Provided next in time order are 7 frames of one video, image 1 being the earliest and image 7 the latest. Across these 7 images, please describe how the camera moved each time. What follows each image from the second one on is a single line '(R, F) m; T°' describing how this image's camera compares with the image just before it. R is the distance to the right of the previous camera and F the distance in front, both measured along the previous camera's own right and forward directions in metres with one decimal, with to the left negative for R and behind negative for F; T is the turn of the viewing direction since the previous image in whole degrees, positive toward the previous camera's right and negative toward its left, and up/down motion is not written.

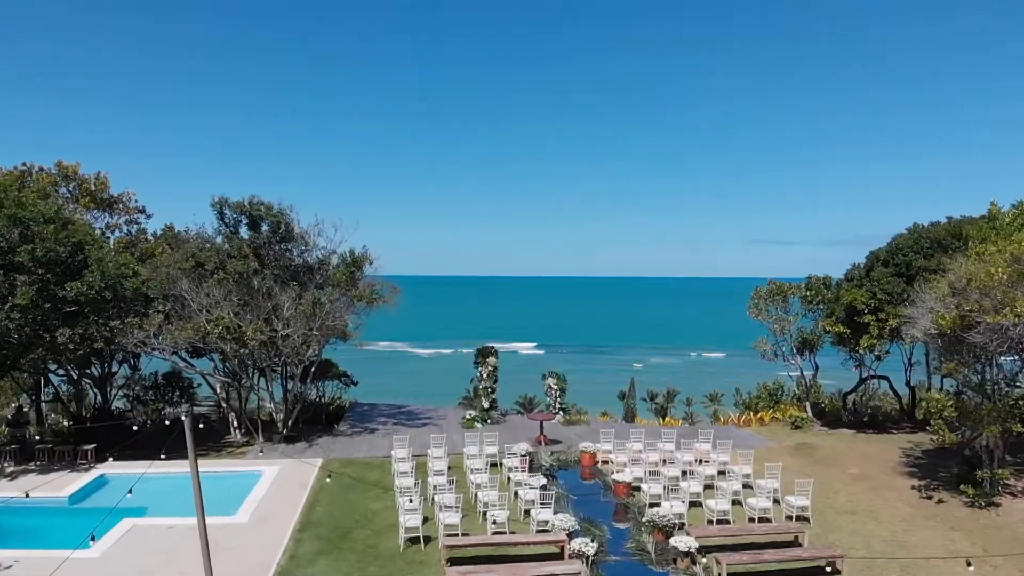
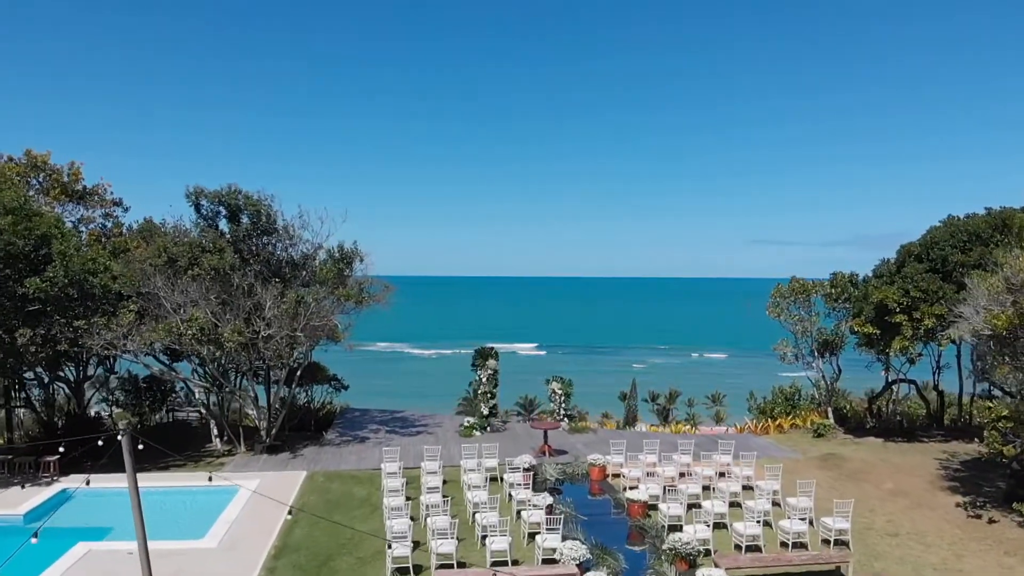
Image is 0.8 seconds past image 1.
(0.0, +1.6) m; 0°
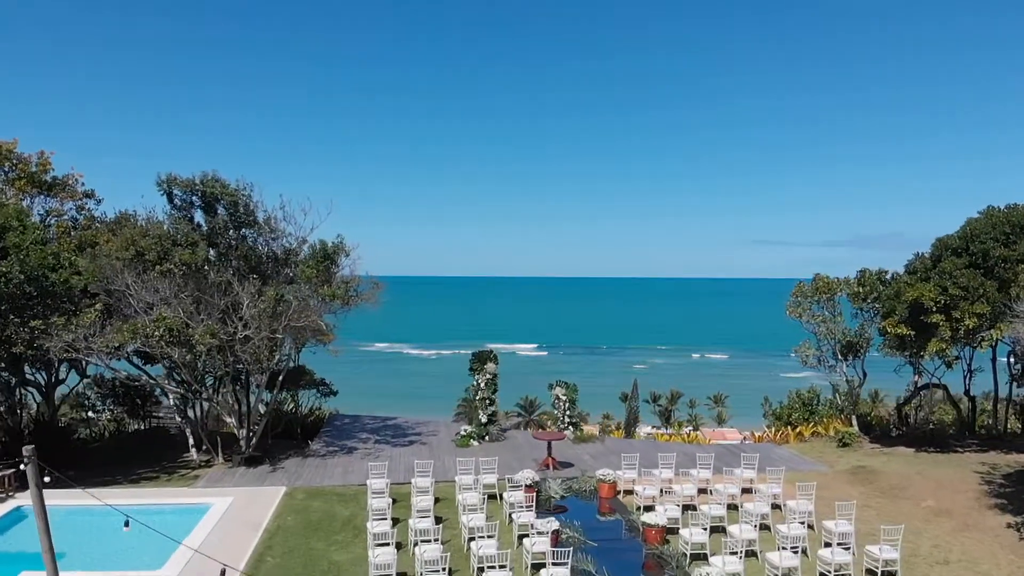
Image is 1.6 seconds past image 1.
(0.0, +1.5) m; 0°
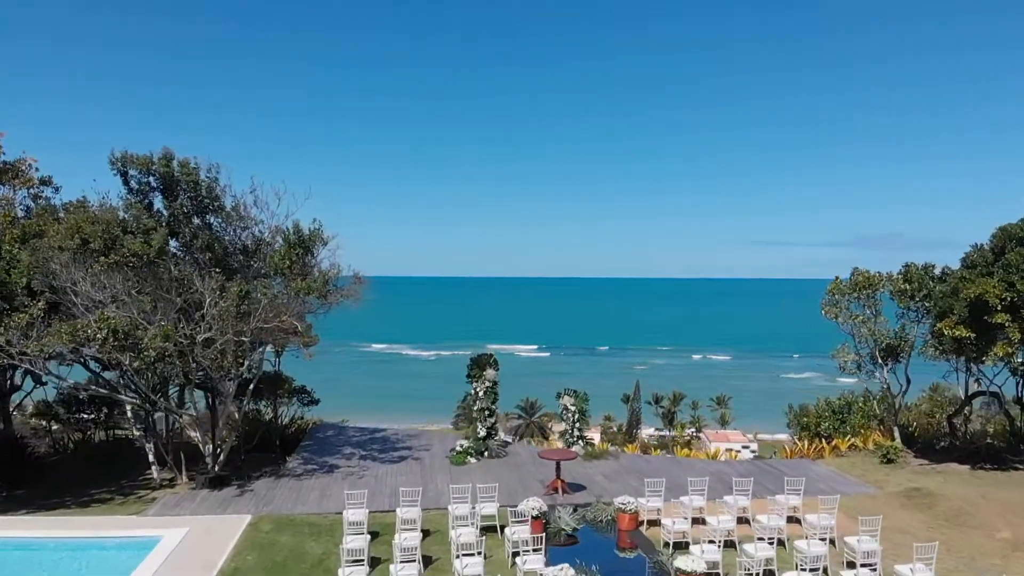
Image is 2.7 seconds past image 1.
(-0.1, +2.2) m; 0°
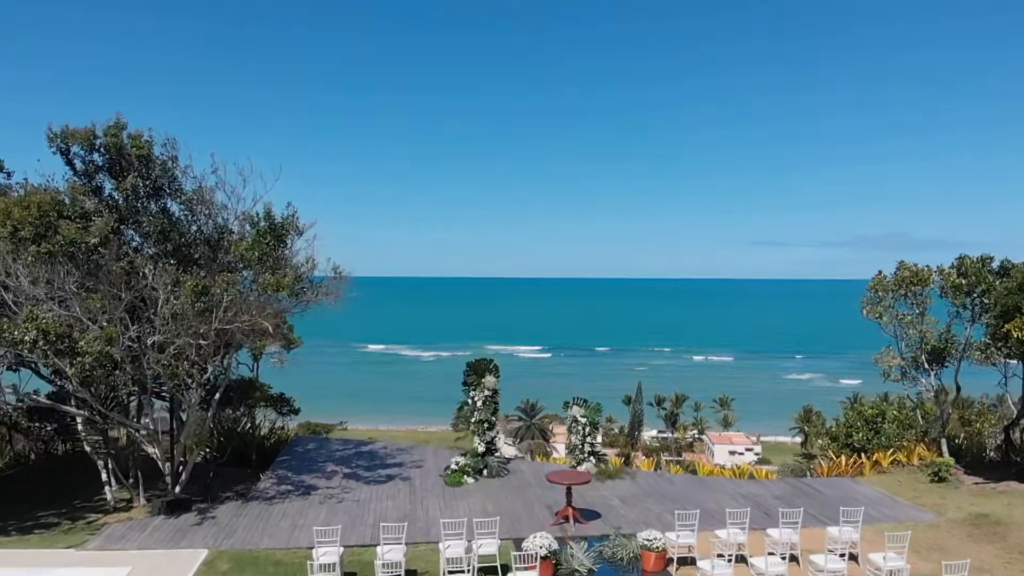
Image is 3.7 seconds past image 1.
(-0.1, +2.0) m; 0°
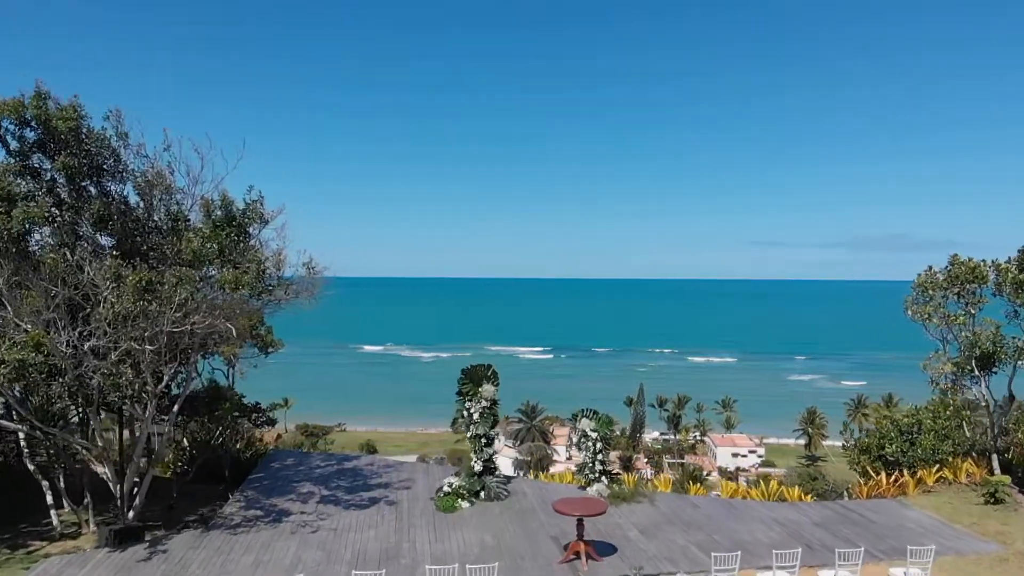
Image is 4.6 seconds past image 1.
(0.0, +1.8) m; 0°
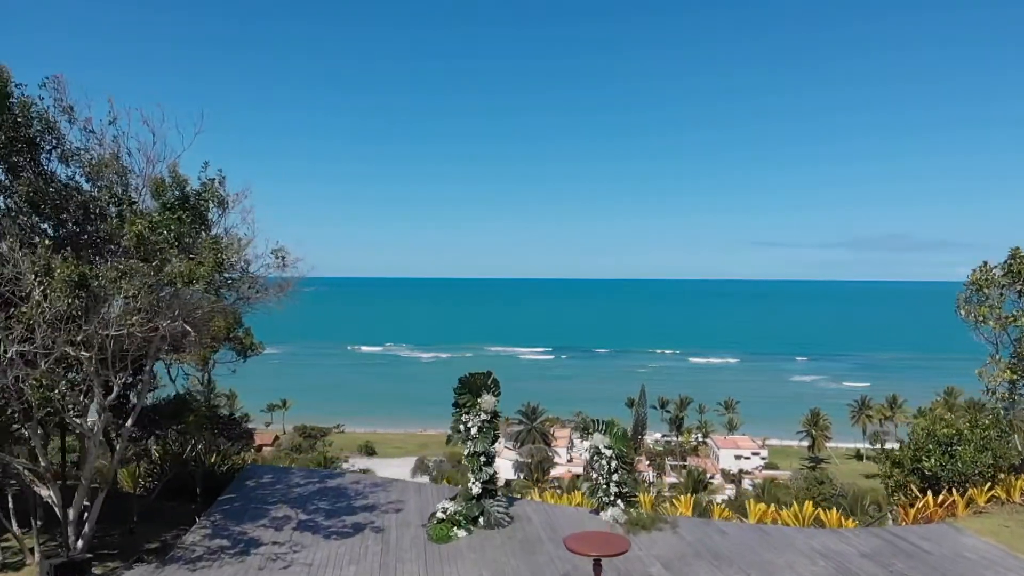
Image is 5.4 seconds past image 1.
(-0.1, +1.6) m; 0°
